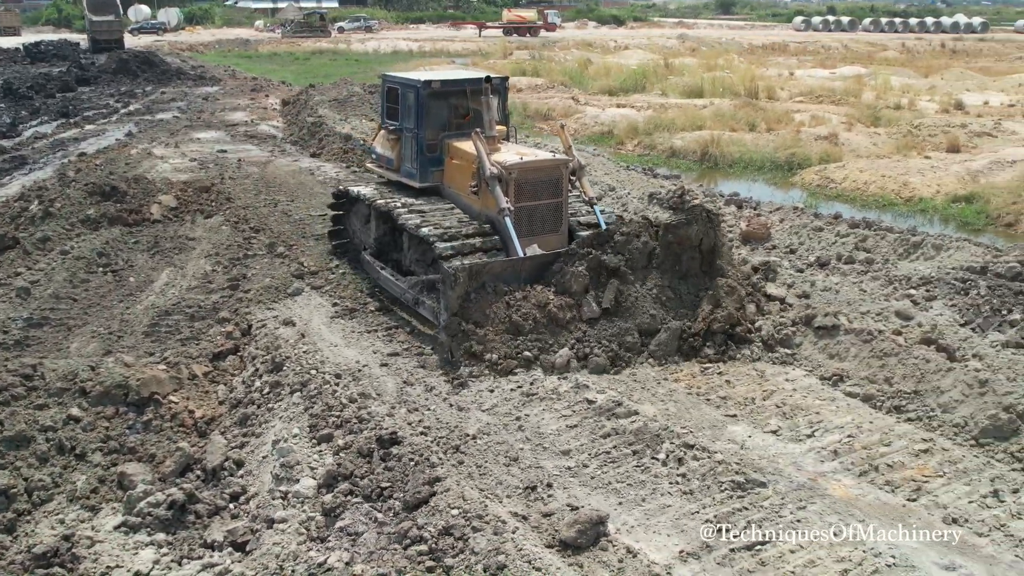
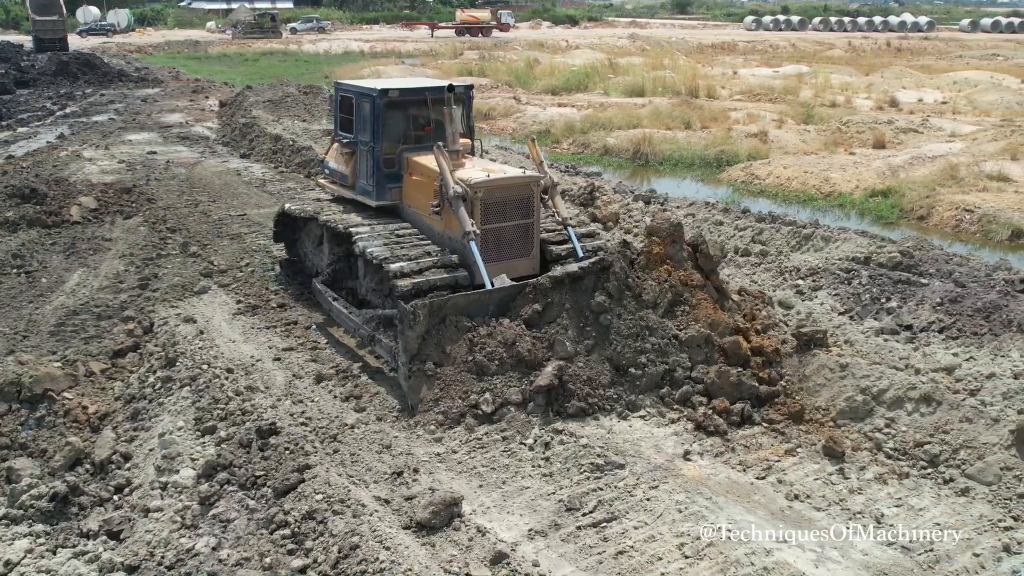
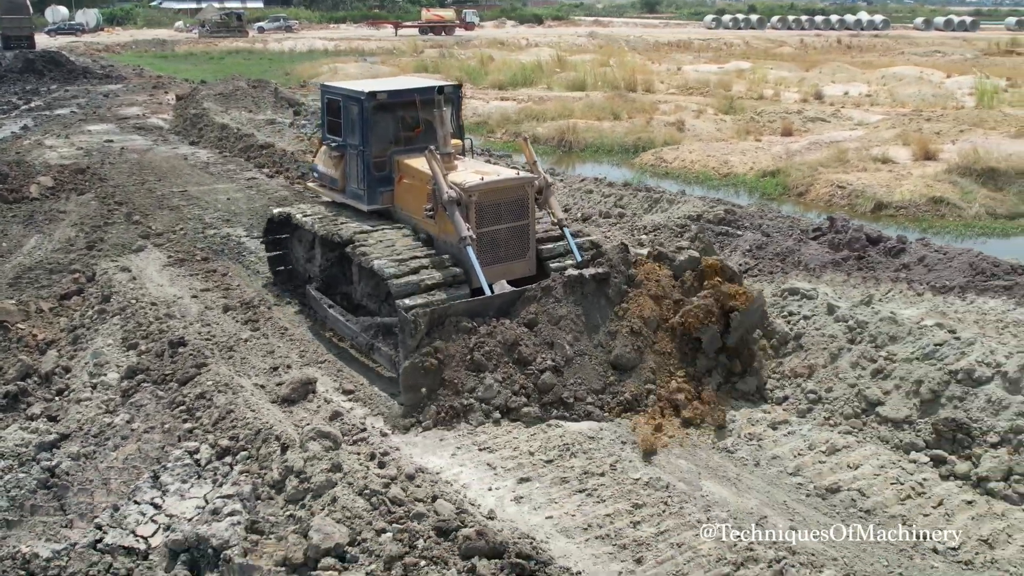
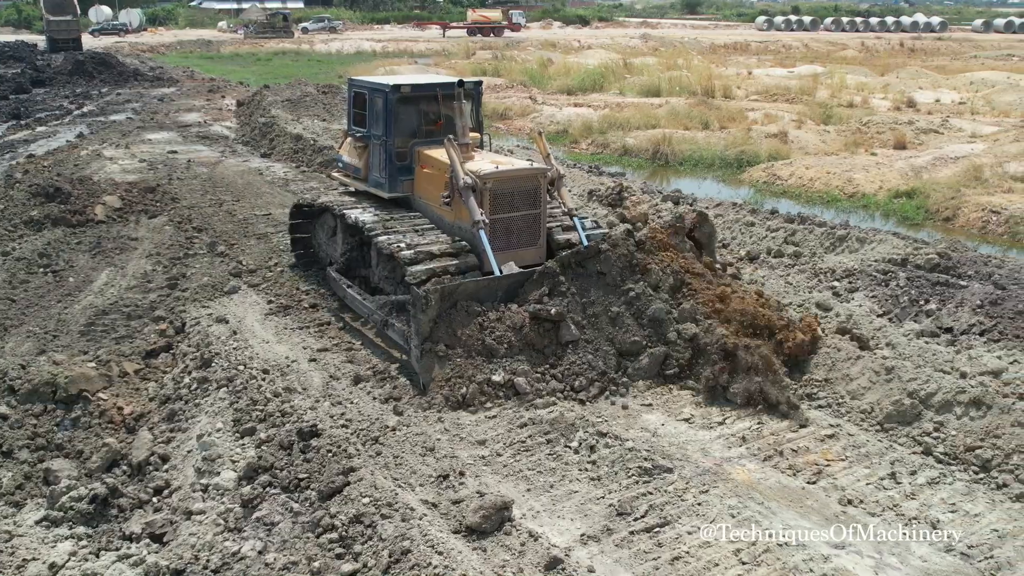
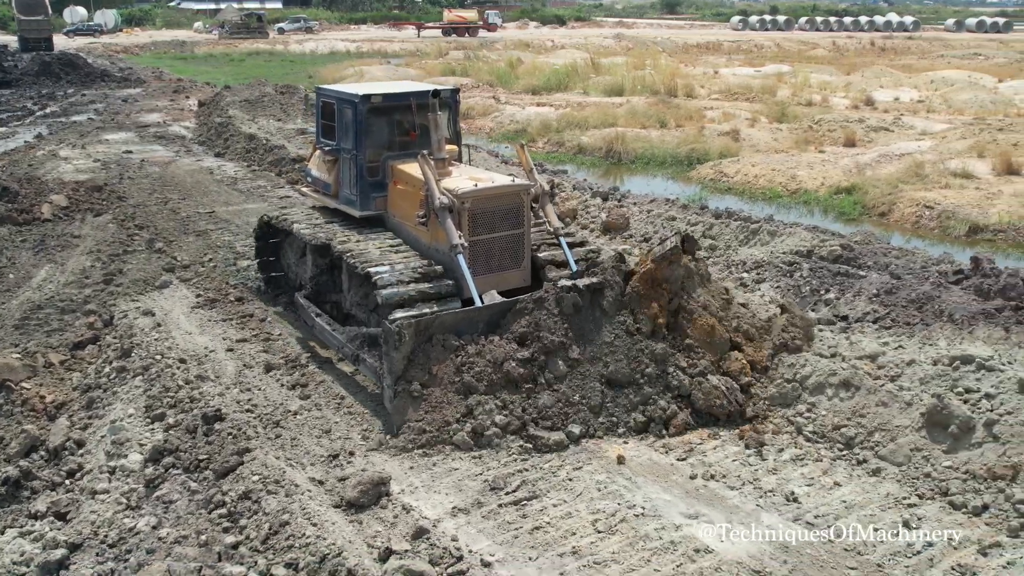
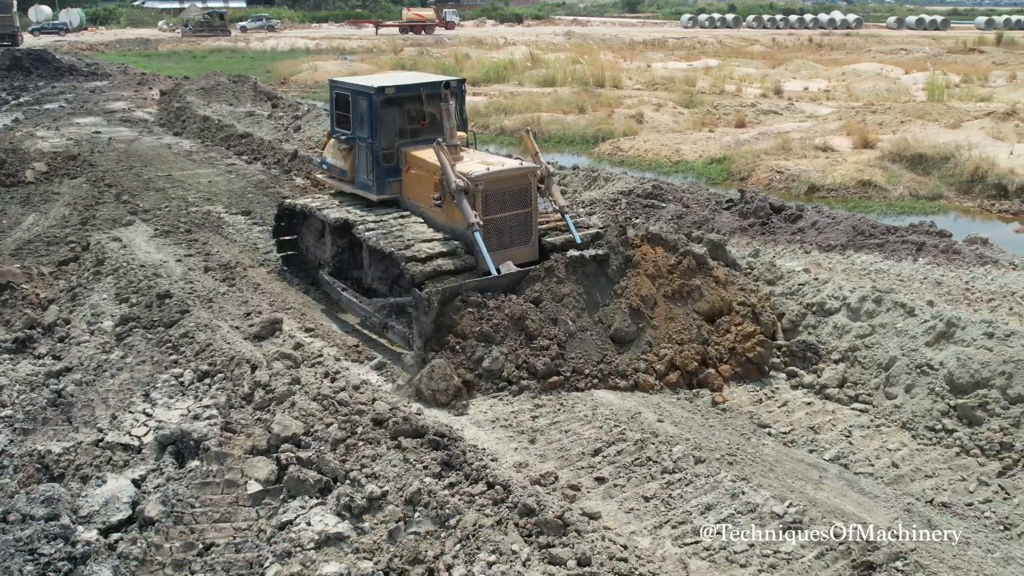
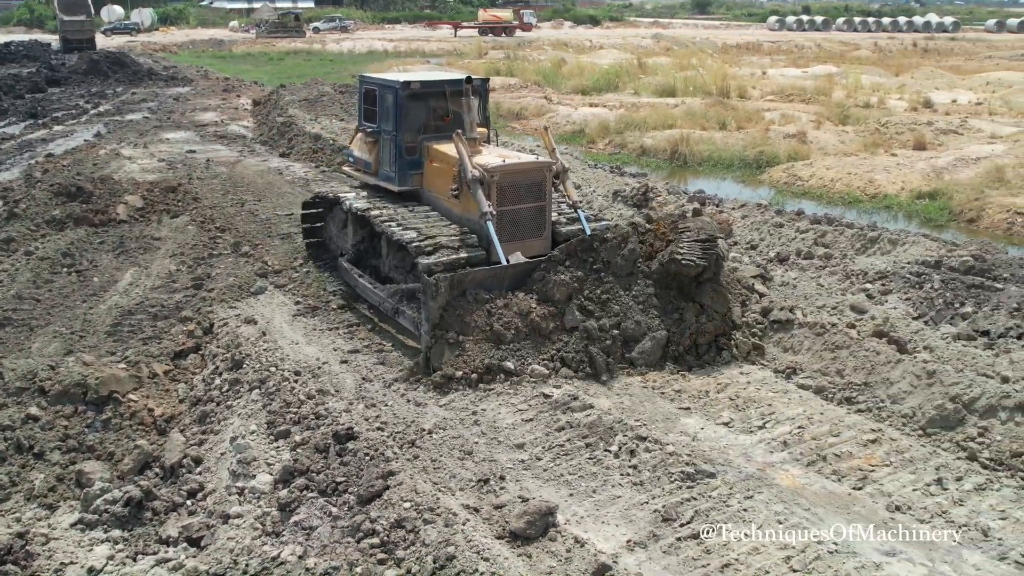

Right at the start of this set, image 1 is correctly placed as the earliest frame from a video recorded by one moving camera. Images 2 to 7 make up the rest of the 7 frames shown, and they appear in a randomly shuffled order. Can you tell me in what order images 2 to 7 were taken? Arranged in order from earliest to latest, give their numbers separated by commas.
7, 4, 2, 5, 3, 6
